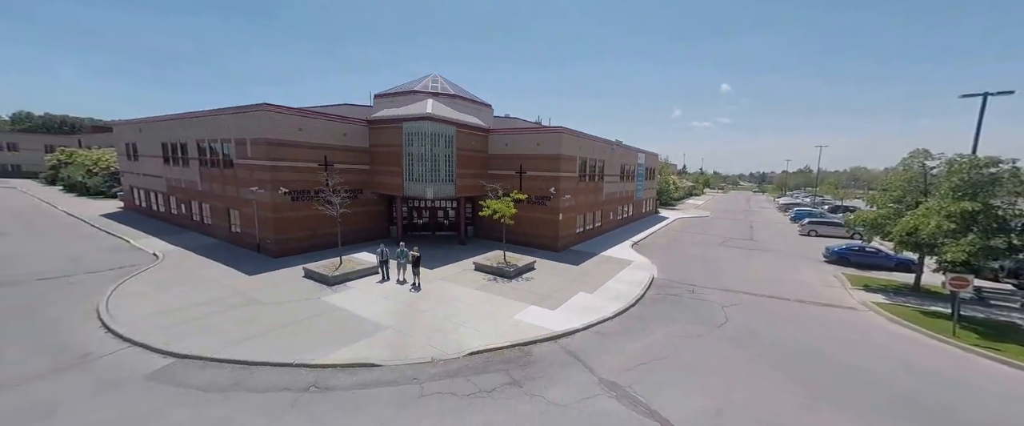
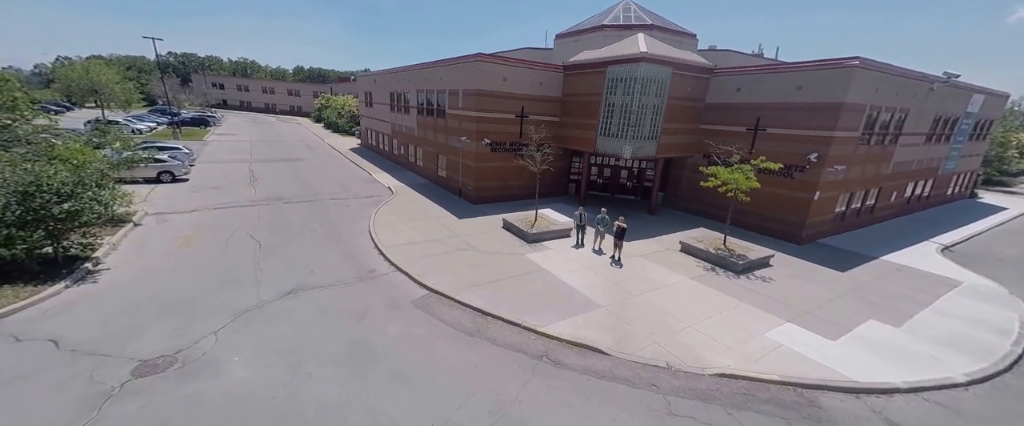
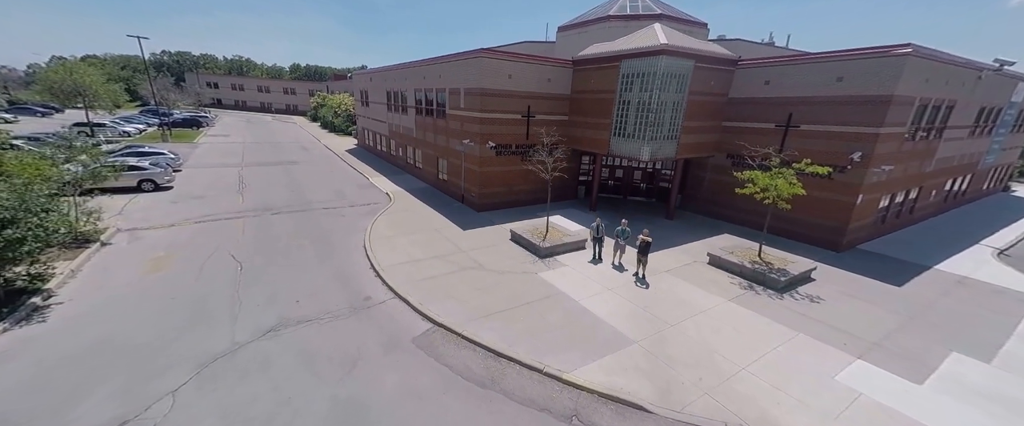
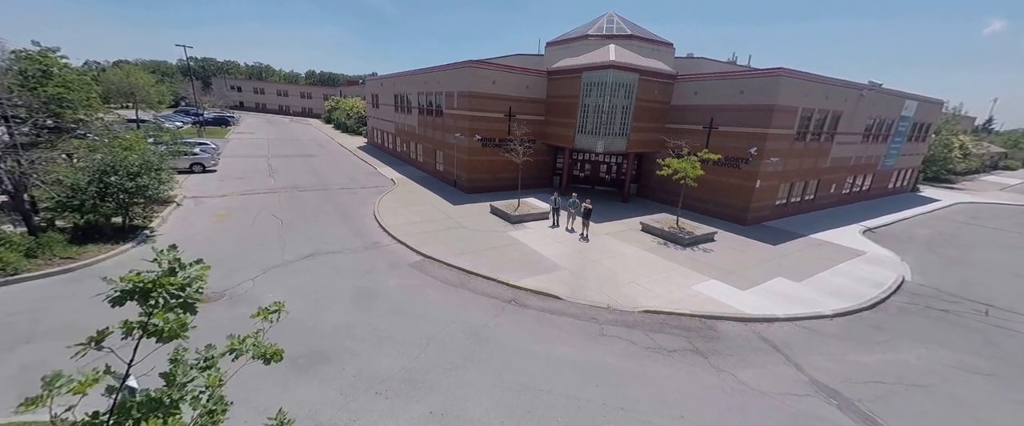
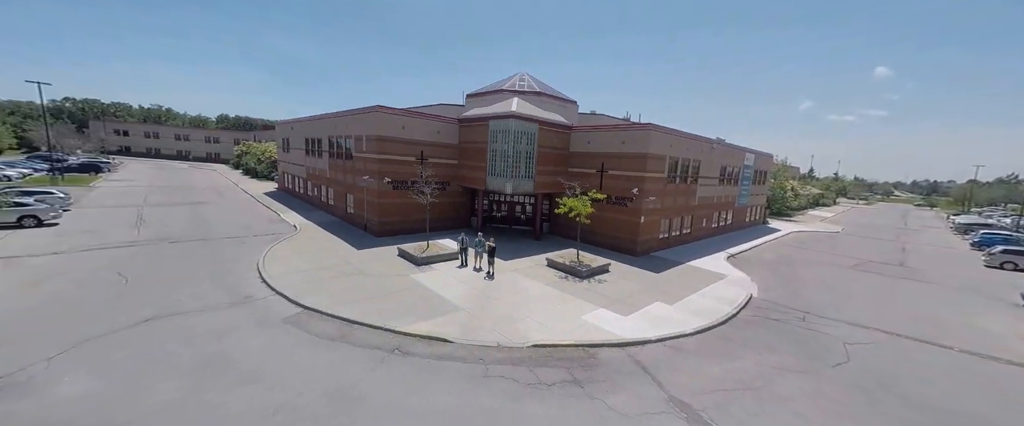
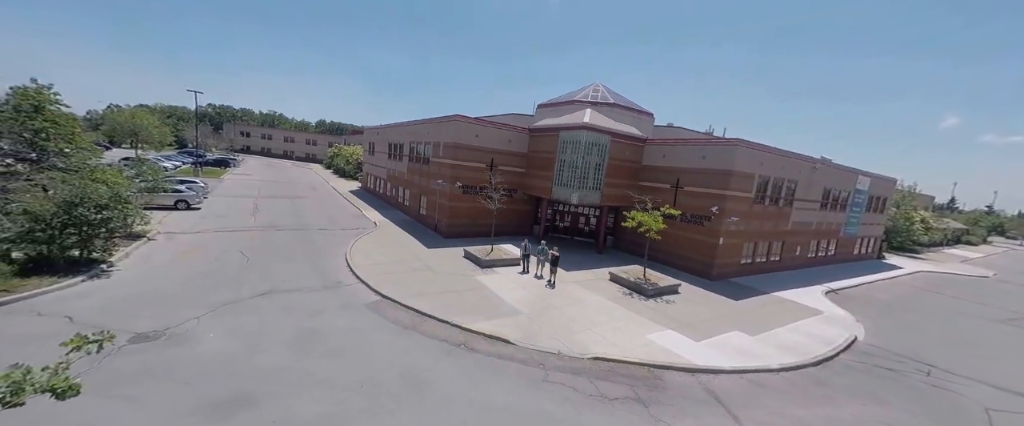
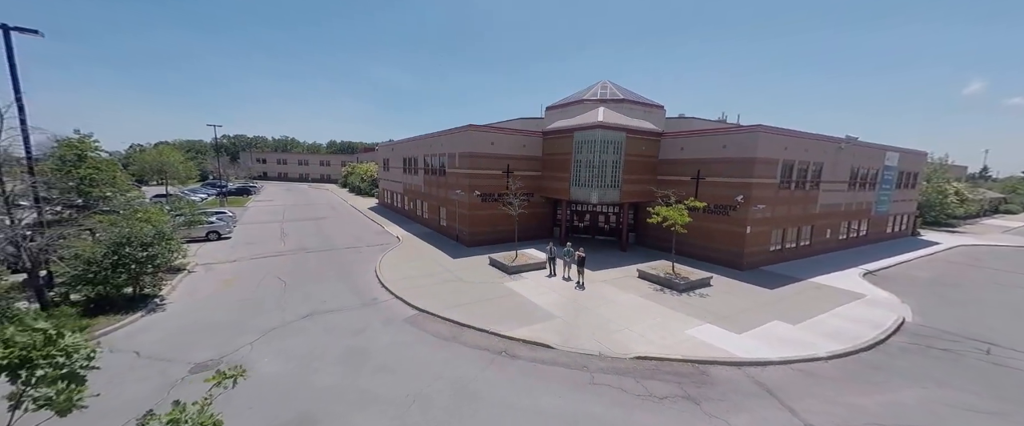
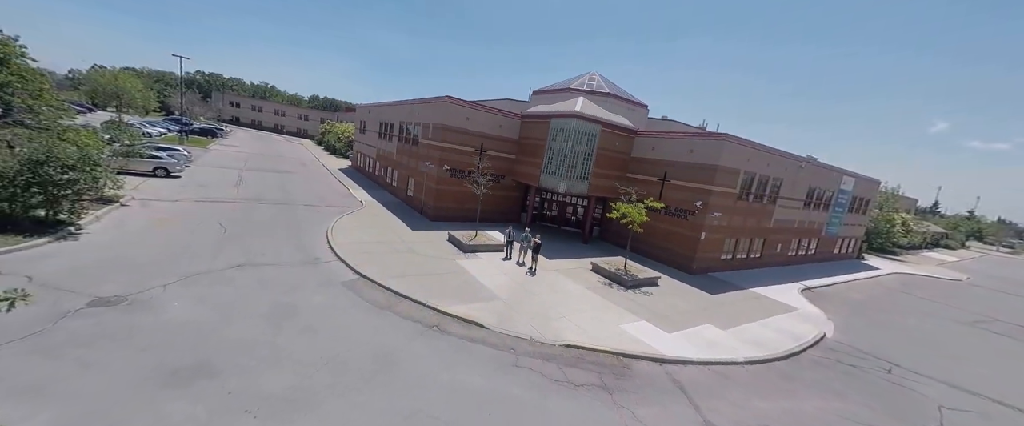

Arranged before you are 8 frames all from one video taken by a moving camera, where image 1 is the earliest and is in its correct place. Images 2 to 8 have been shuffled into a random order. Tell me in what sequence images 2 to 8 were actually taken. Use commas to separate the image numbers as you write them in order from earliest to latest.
5, 8, 6, 7, 4, 2, 3
